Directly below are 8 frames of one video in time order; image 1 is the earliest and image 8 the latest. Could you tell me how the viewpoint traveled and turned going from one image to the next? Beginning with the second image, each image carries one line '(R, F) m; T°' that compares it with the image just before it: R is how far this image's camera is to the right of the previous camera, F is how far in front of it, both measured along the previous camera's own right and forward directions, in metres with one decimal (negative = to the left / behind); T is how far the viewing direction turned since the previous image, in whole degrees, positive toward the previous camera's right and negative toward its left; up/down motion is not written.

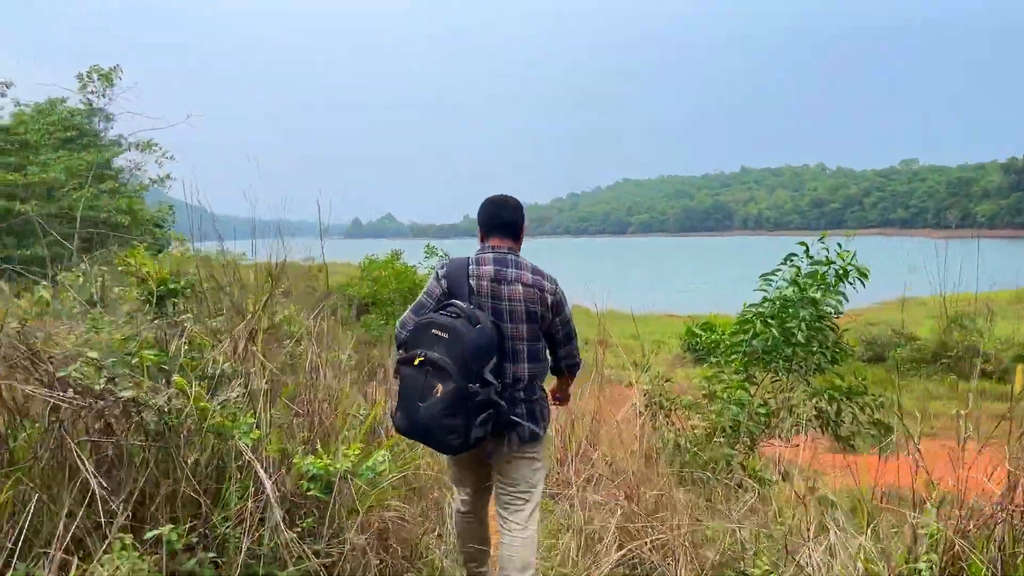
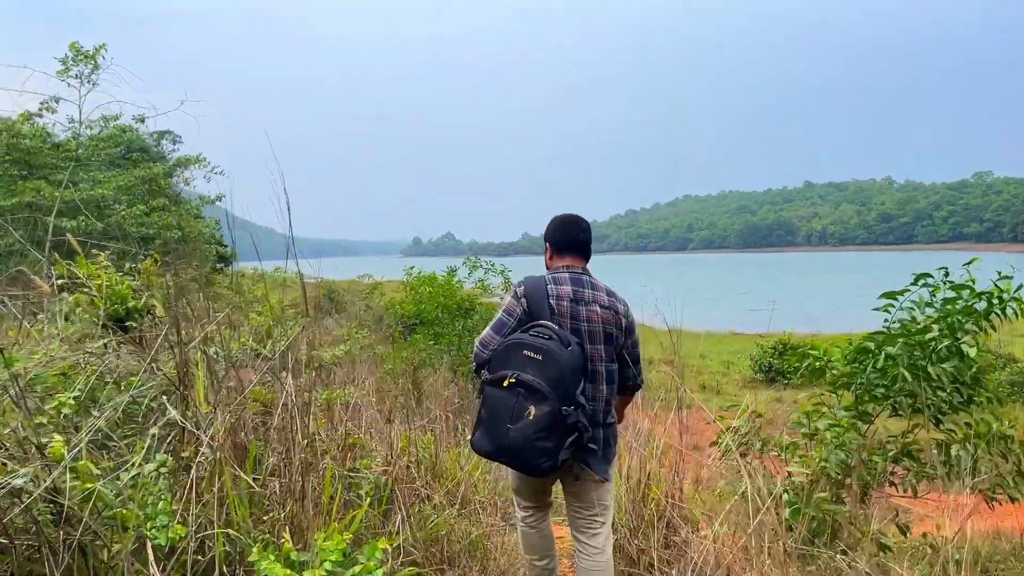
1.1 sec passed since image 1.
(0.0, +0.5) m; -4°
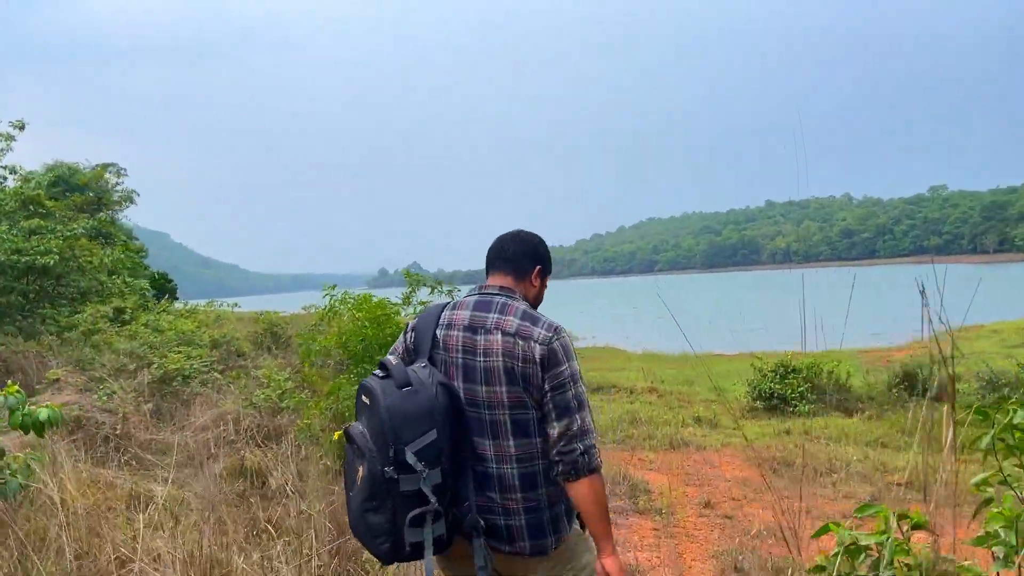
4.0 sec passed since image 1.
(+0.1, +1.4) m; +3°
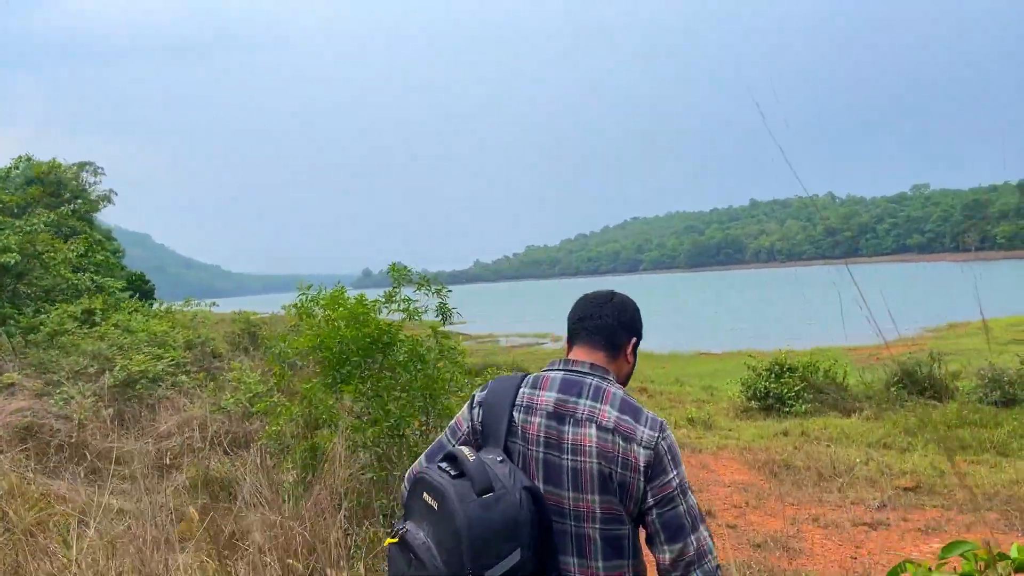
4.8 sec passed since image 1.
(0.0, +0.3) m; +1°
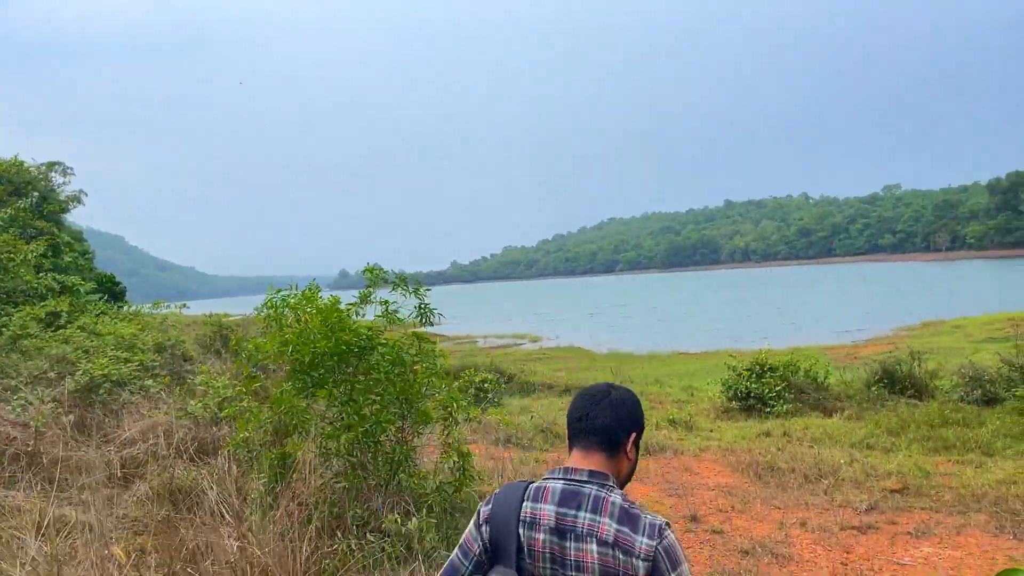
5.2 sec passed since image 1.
(0.0, +0.2) m; +2°
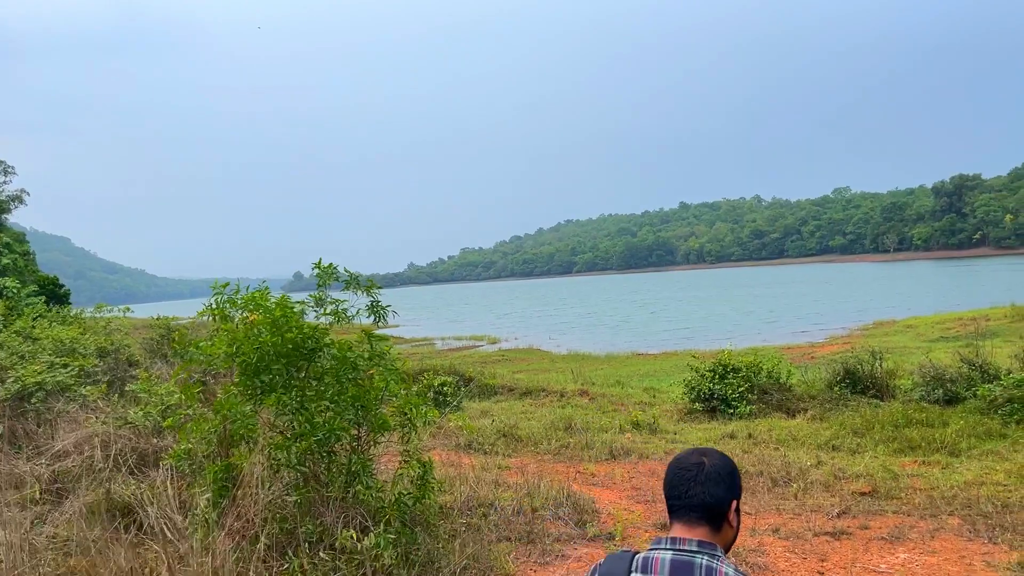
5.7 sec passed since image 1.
(0.0, +0.2) m; +3°
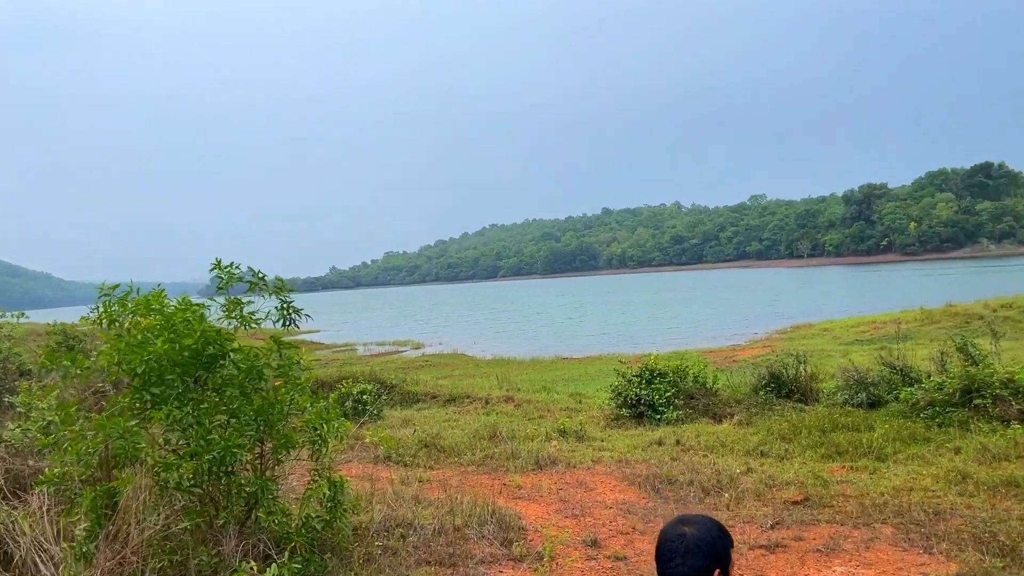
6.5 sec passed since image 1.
(0.0, +0.4) m; +6°
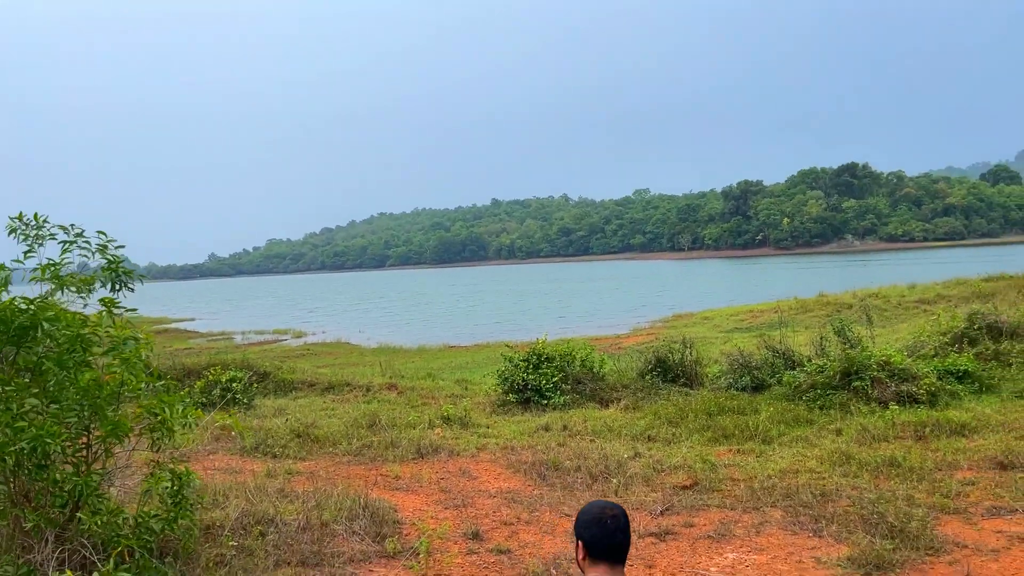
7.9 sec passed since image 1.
(+0.1, +0.5) m; +9°
